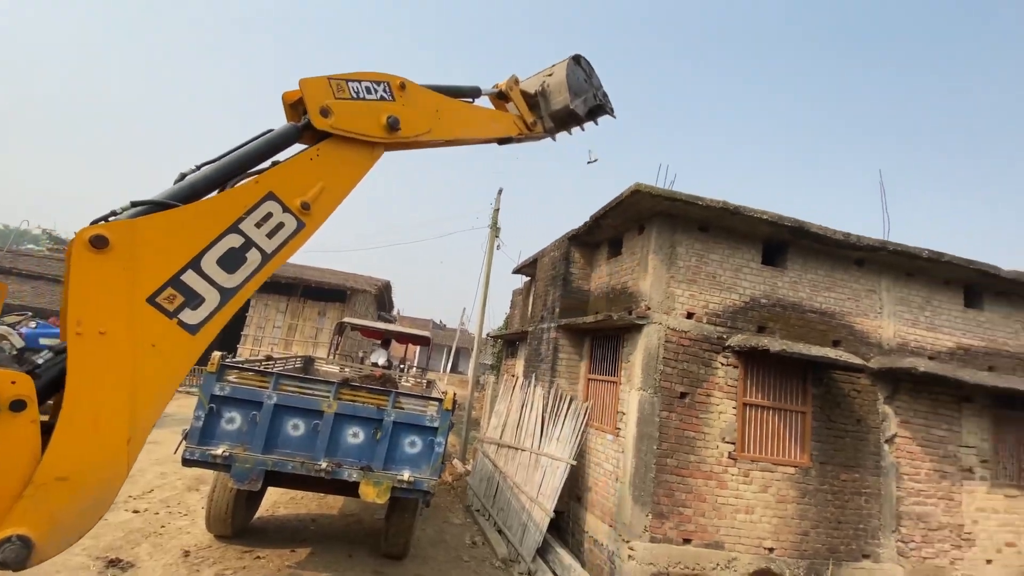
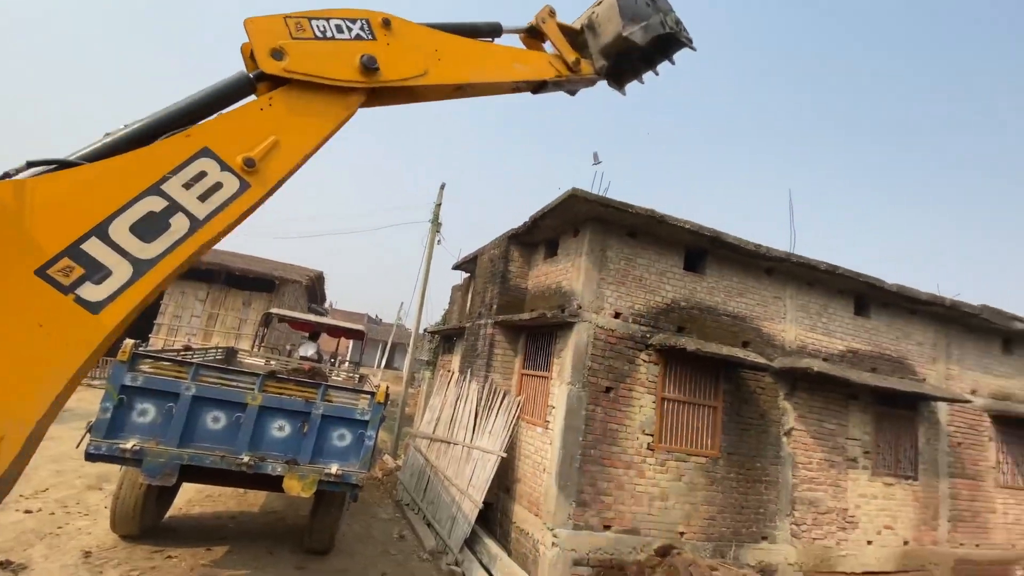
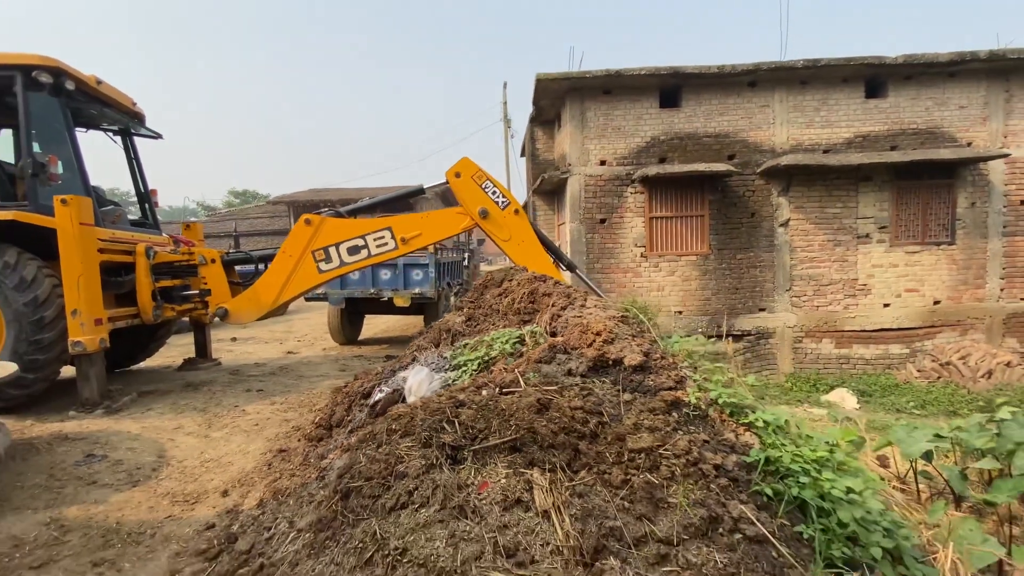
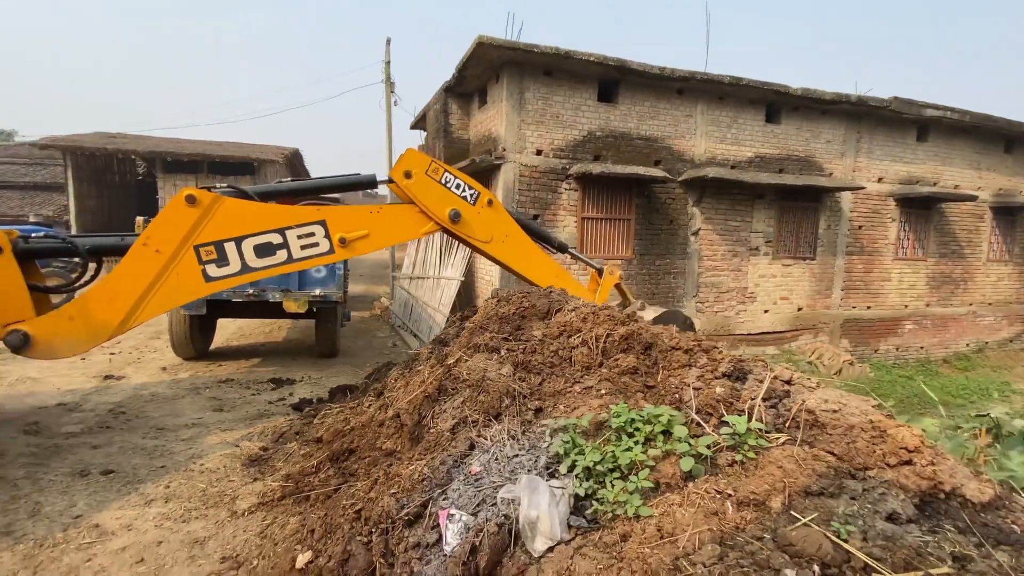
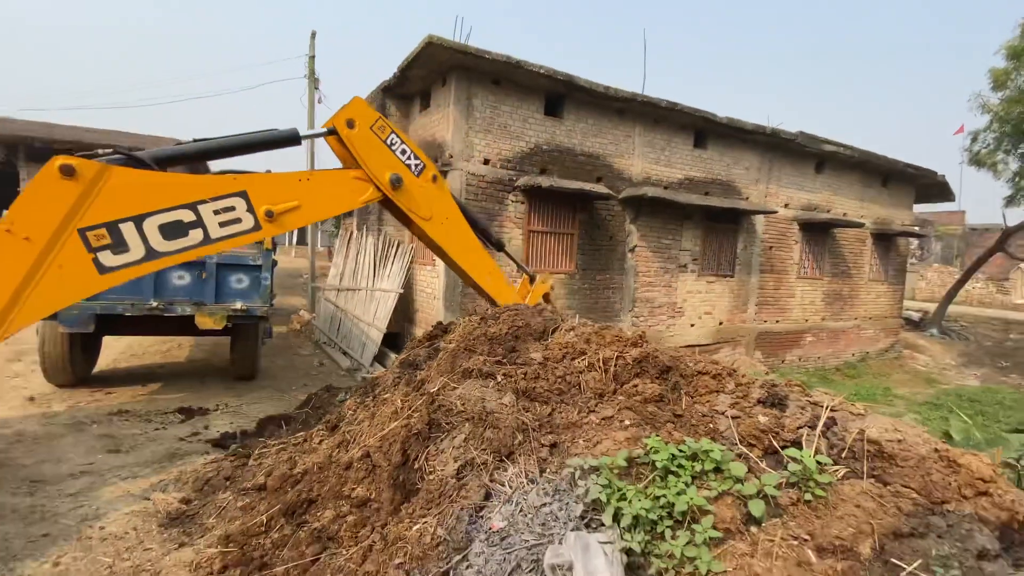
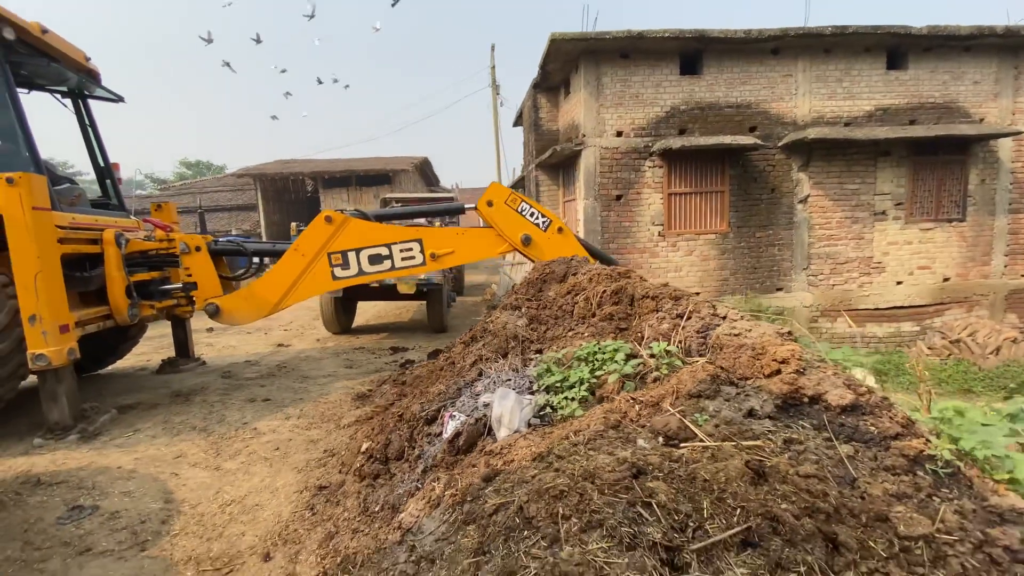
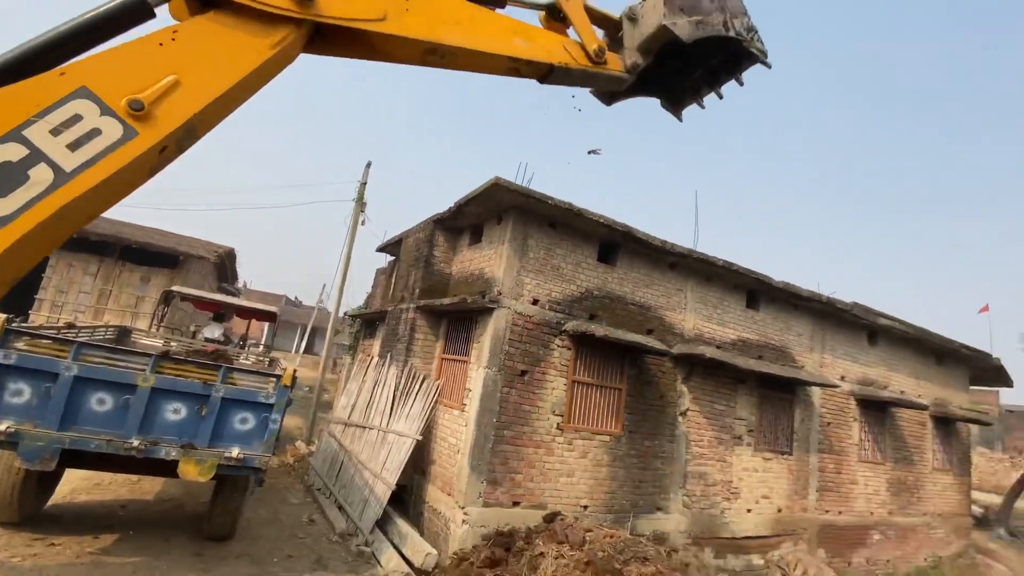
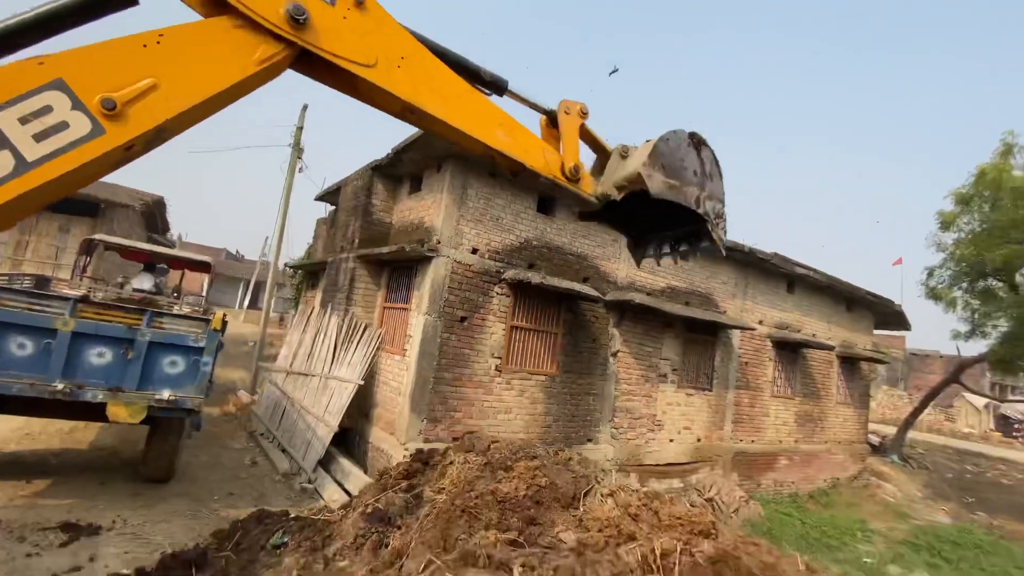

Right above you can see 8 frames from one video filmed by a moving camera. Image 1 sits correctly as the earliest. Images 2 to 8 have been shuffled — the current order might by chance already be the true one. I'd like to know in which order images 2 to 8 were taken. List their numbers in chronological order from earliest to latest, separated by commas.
2, 7, 8, 5, 4, 6, 3
